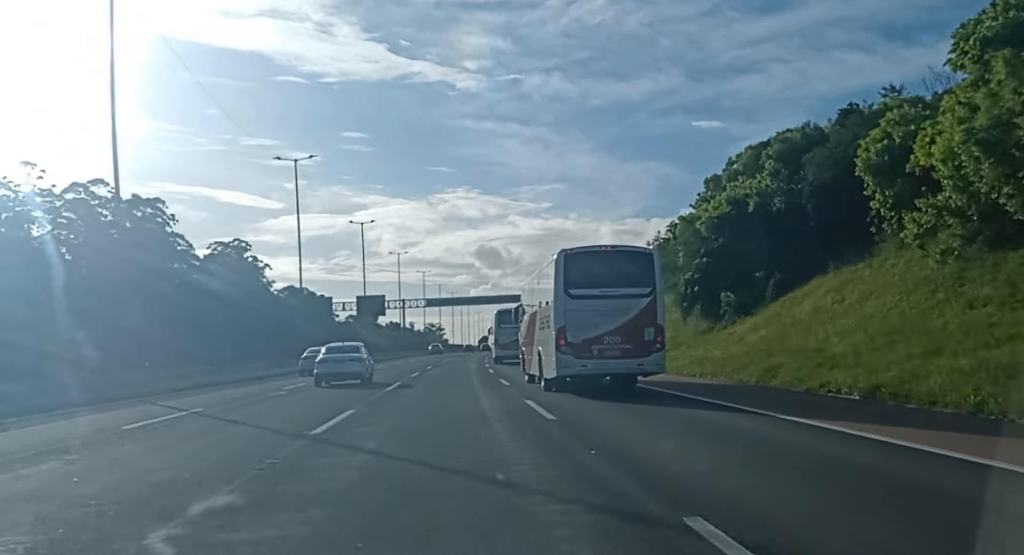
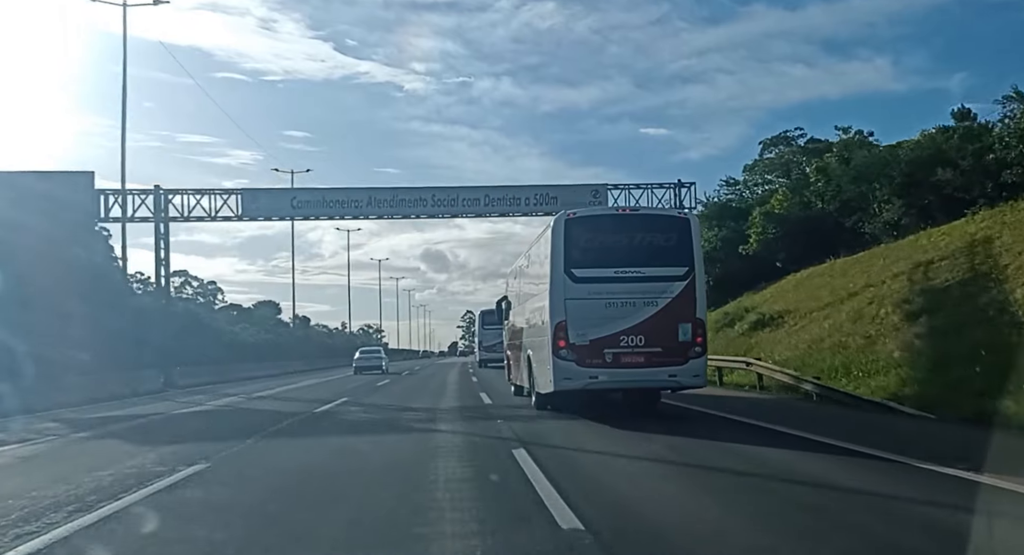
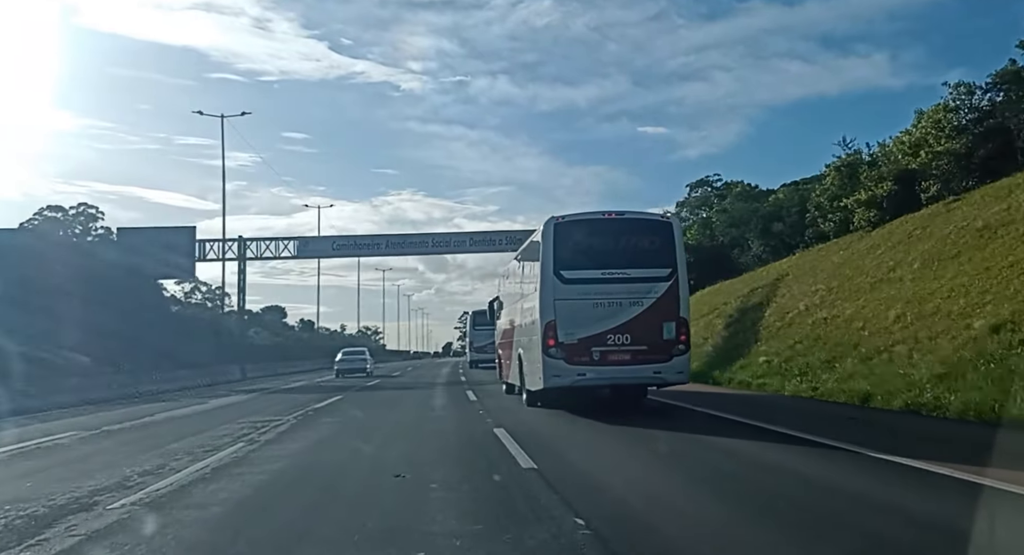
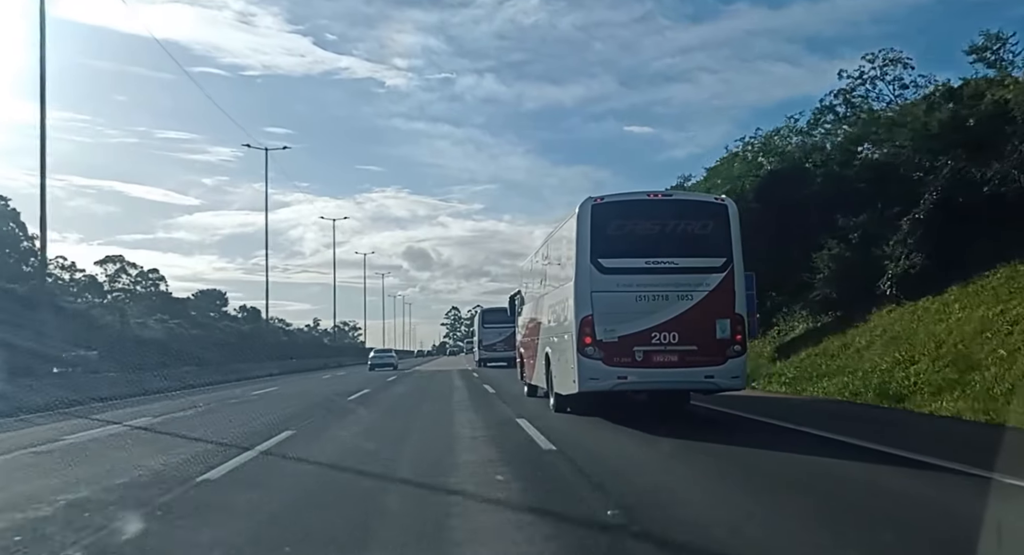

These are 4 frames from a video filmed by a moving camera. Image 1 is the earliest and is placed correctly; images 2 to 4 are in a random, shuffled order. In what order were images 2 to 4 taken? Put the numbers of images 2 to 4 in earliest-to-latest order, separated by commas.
3, 2, 4
